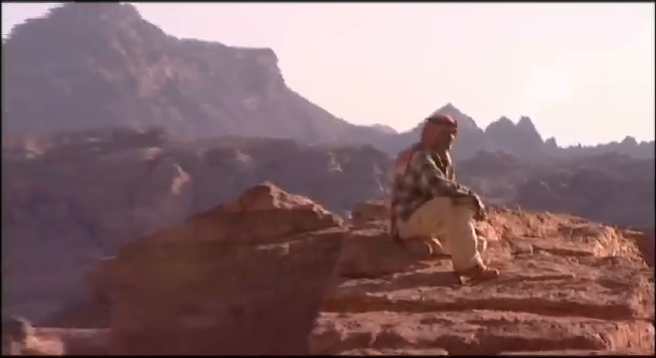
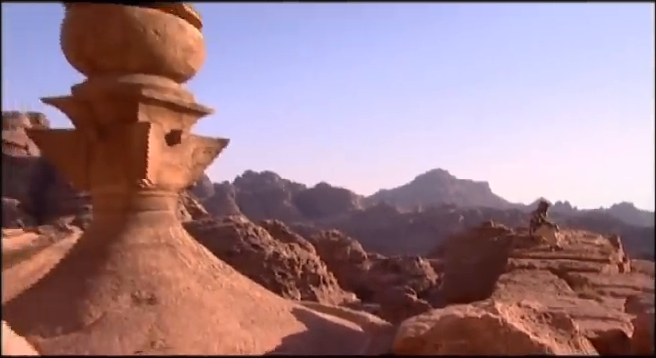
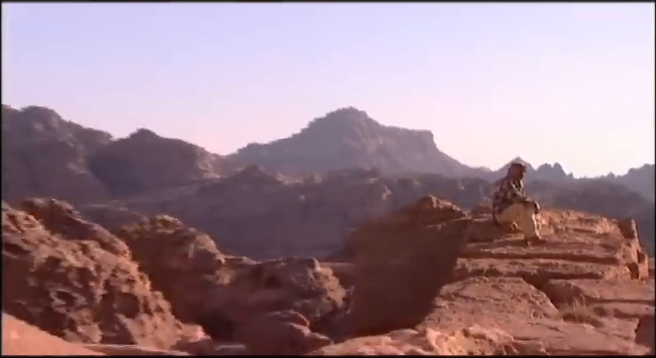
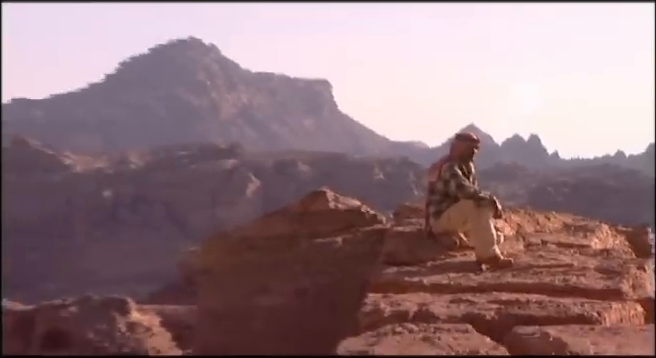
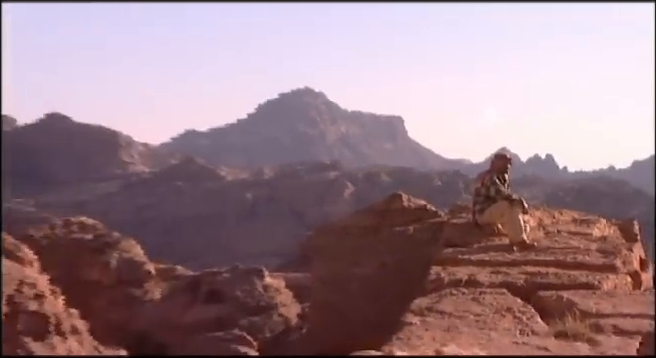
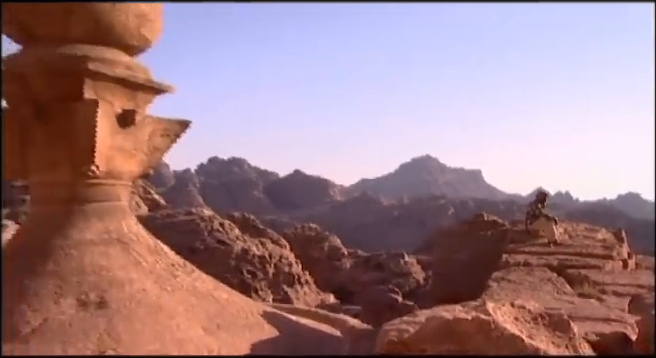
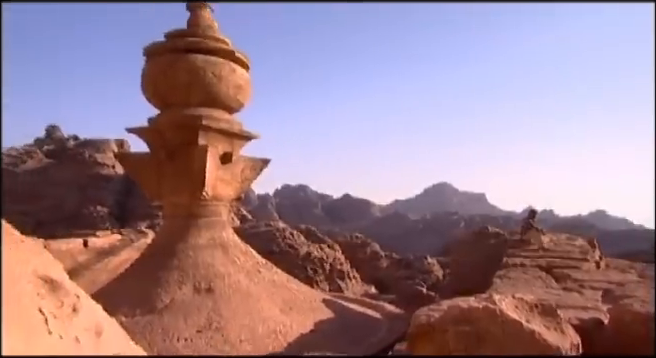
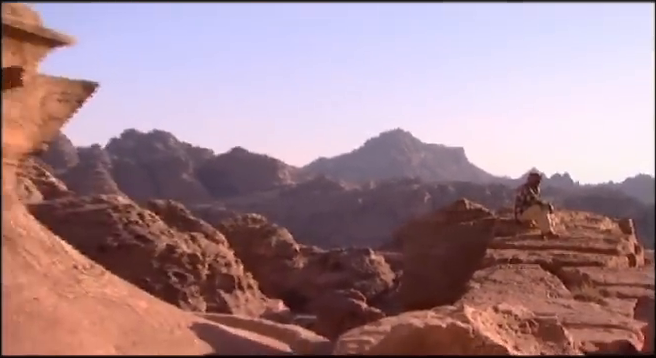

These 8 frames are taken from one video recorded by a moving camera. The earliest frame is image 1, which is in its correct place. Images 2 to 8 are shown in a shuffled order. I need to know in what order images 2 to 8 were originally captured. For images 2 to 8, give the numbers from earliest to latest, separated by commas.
4, 5, 3, 8, 6, 2, 7
